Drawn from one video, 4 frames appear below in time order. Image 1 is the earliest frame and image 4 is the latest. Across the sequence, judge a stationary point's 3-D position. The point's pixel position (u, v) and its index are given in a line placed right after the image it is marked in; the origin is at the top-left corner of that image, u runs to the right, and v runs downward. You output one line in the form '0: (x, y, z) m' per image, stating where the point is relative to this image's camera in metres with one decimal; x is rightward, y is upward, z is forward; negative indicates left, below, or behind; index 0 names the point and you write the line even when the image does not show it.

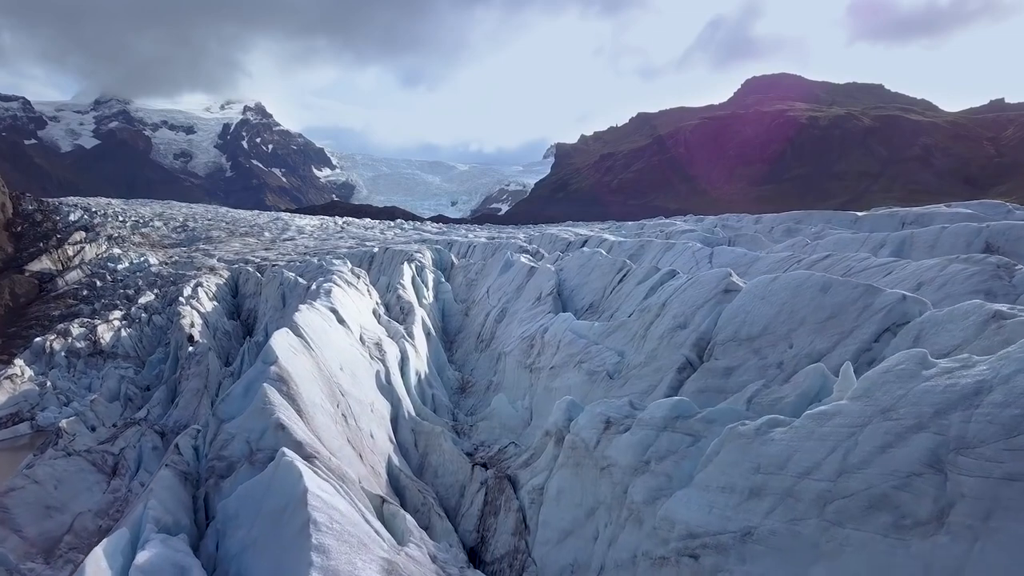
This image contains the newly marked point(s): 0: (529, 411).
0: (+0.4, -2.7, +12.1) m
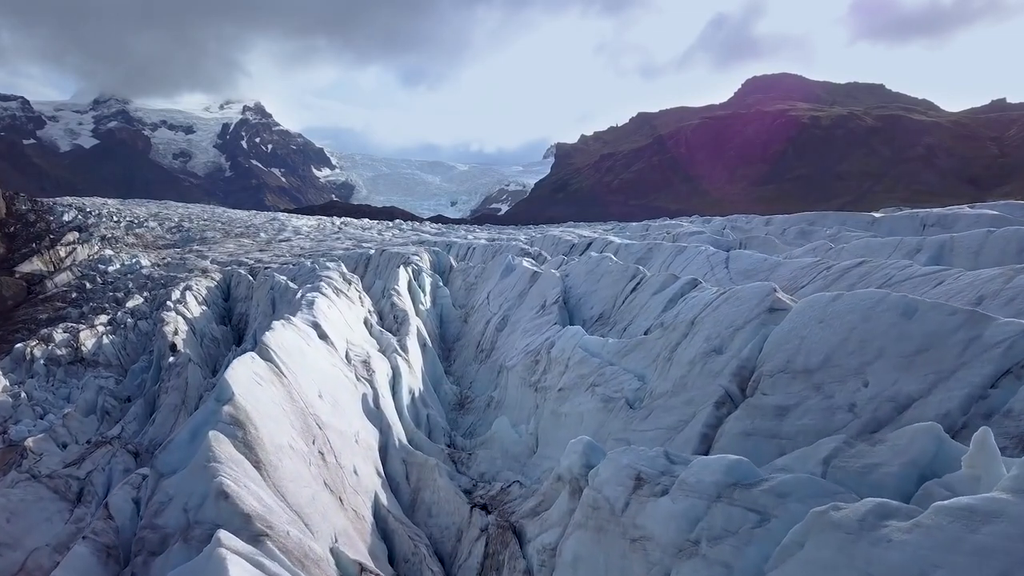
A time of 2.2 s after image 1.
0: (+0.4, -3.0, +10.7) m
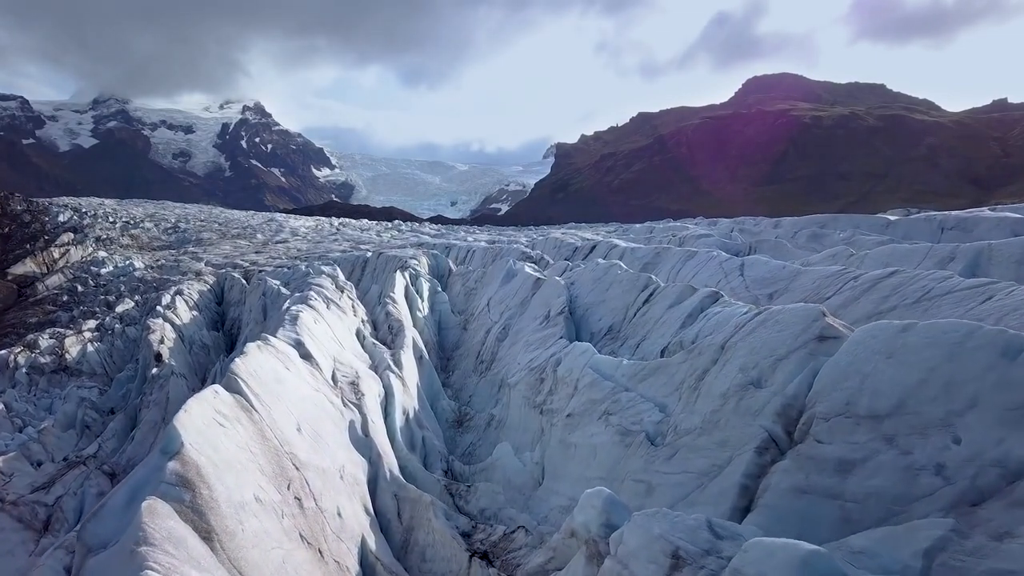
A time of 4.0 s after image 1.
0: (+0.5, -3.2, +9.7) m
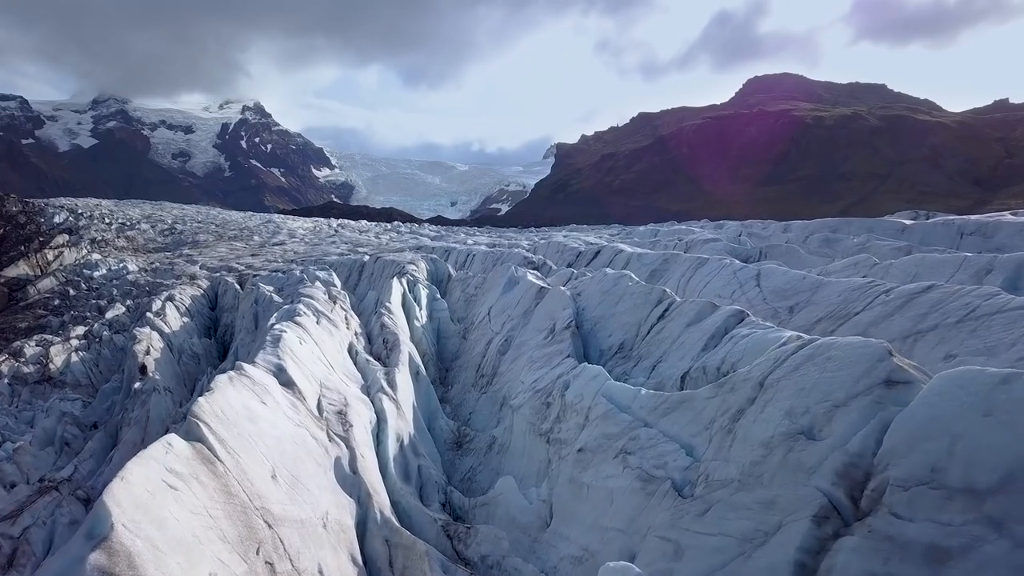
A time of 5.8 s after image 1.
0: (+0.6, -3.6, +8.7) m
